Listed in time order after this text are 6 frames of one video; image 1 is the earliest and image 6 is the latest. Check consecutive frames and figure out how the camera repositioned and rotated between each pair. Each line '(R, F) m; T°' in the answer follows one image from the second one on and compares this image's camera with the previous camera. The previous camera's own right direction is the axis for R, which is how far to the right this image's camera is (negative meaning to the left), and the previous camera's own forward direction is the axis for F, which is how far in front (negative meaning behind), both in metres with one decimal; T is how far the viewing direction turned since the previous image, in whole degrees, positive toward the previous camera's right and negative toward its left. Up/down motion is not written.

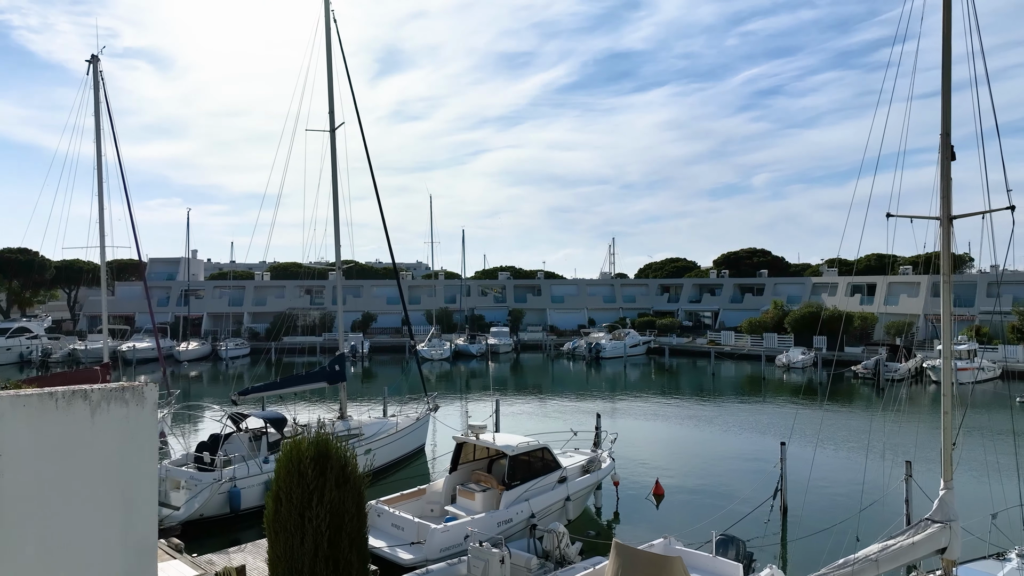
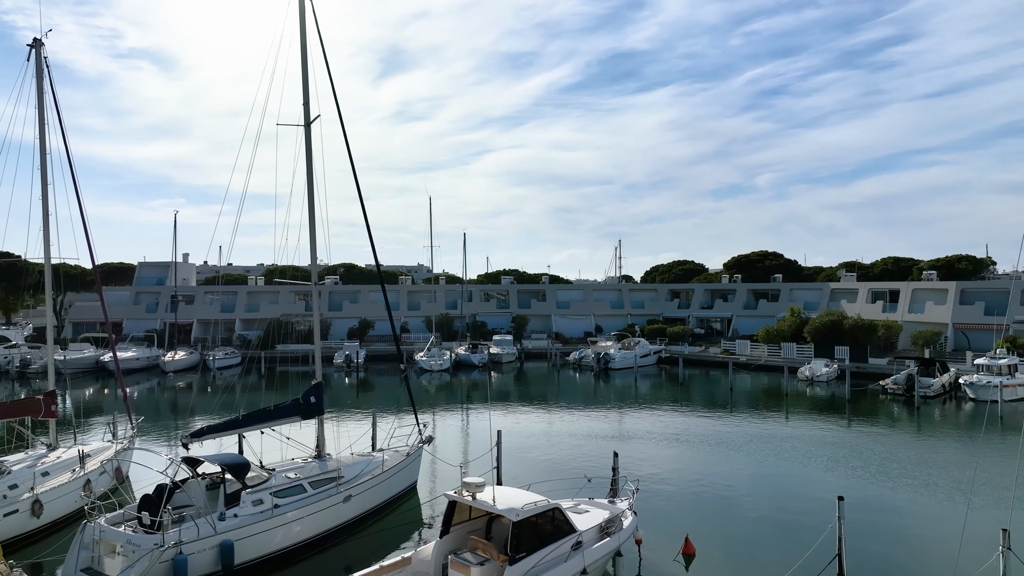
(0.0, +2.1) m; 0°
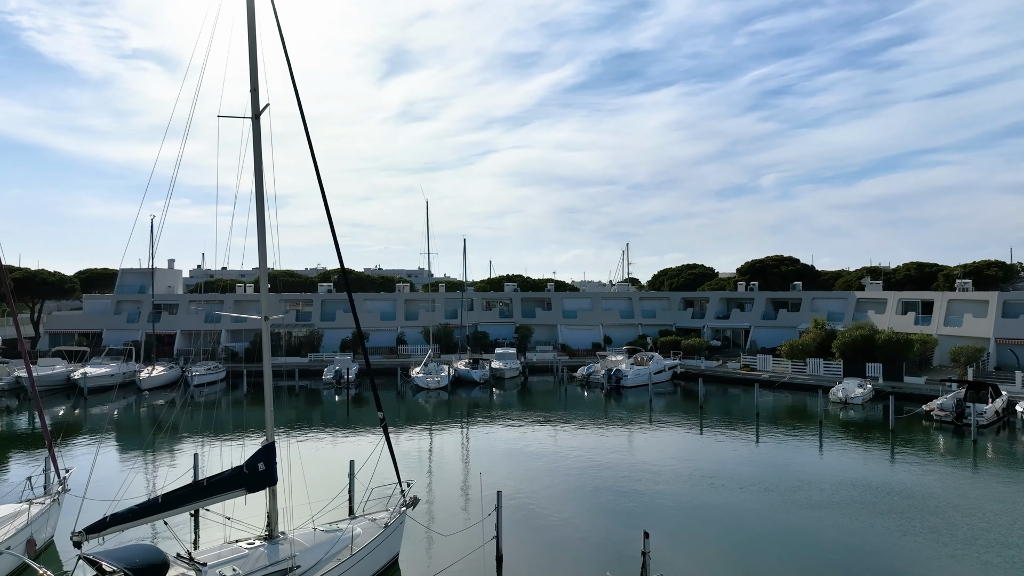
(0.0, +2.9) m; 0°
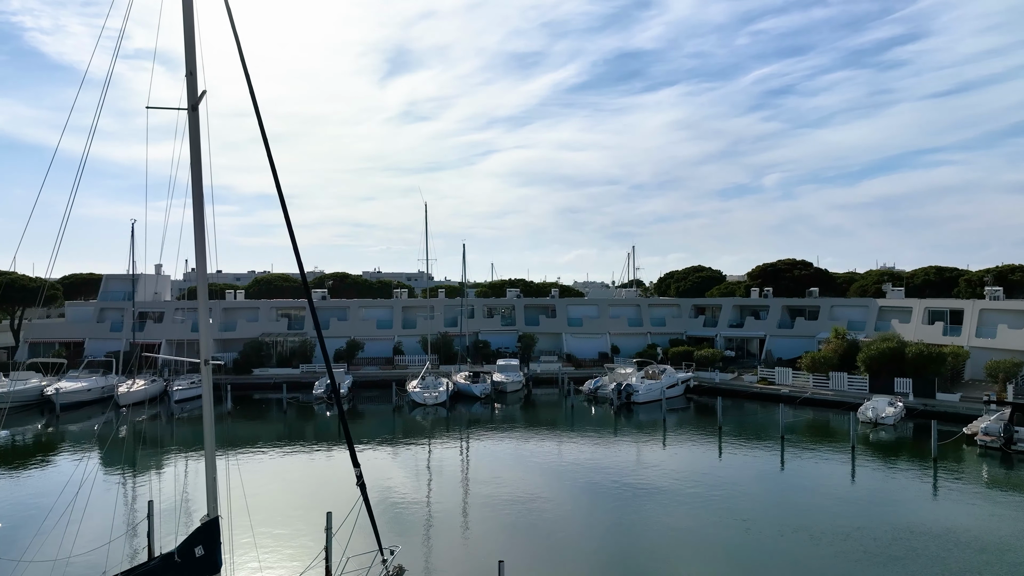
(-0.1, +2.2) m; 0°
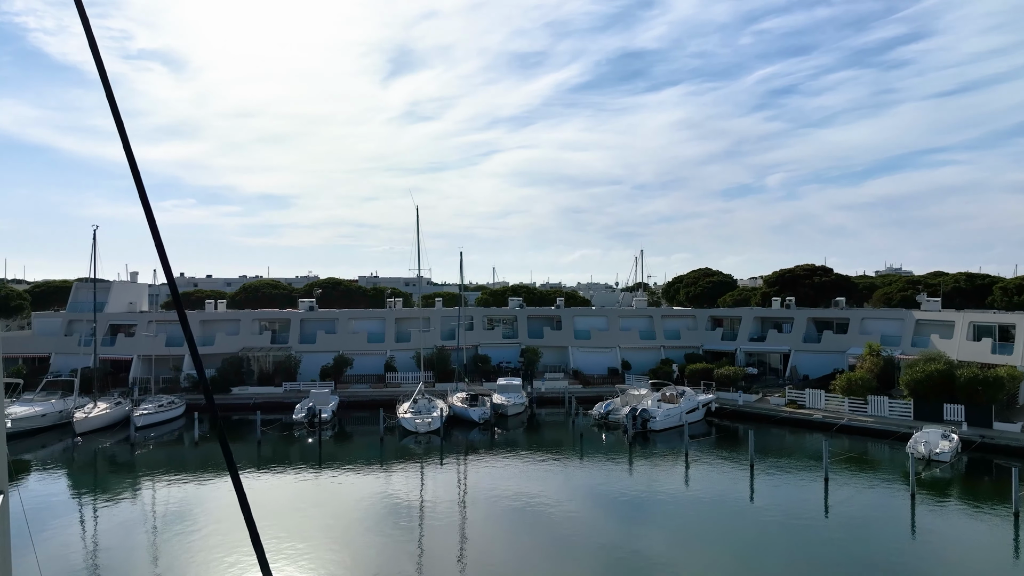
(0.0, +3.4) m; 0°
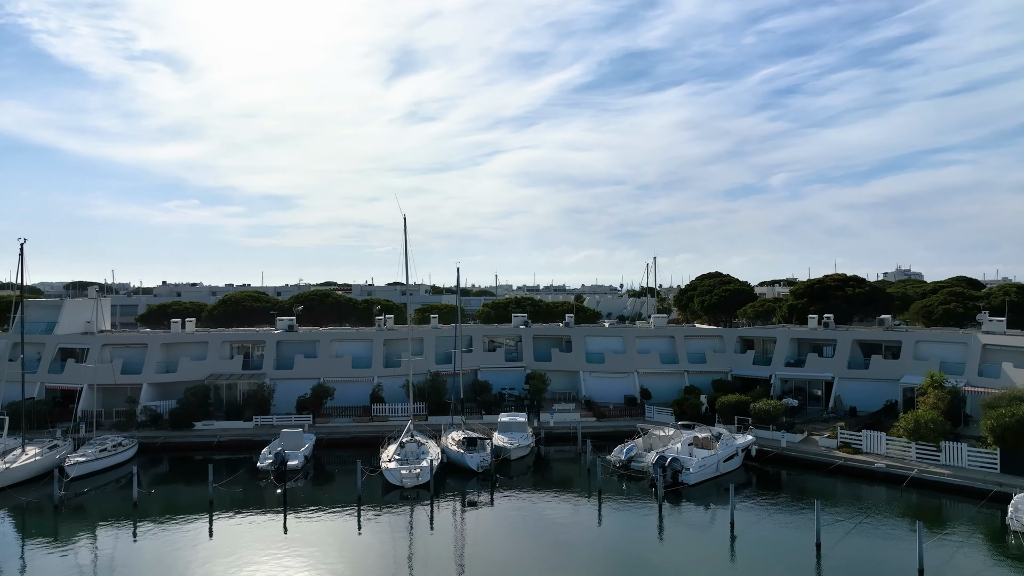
(-0.1, +4.8) m; 0°
